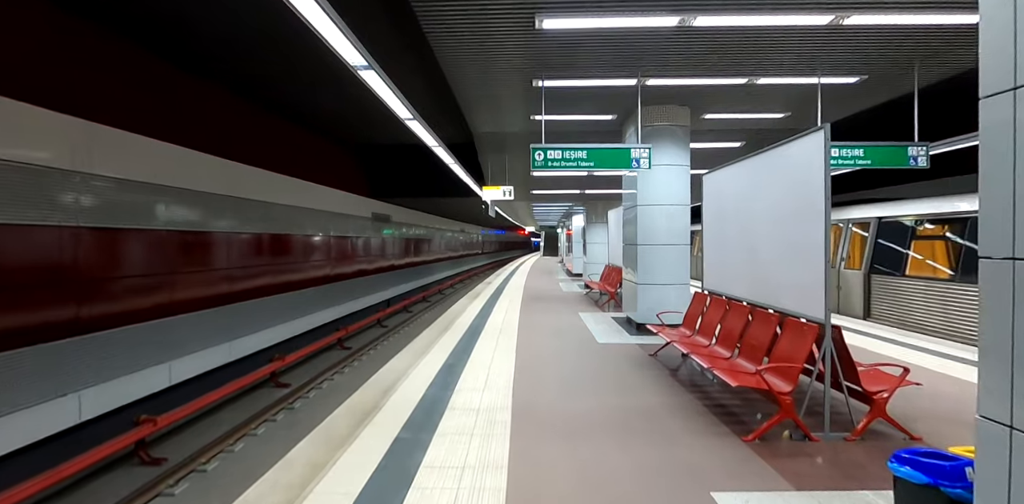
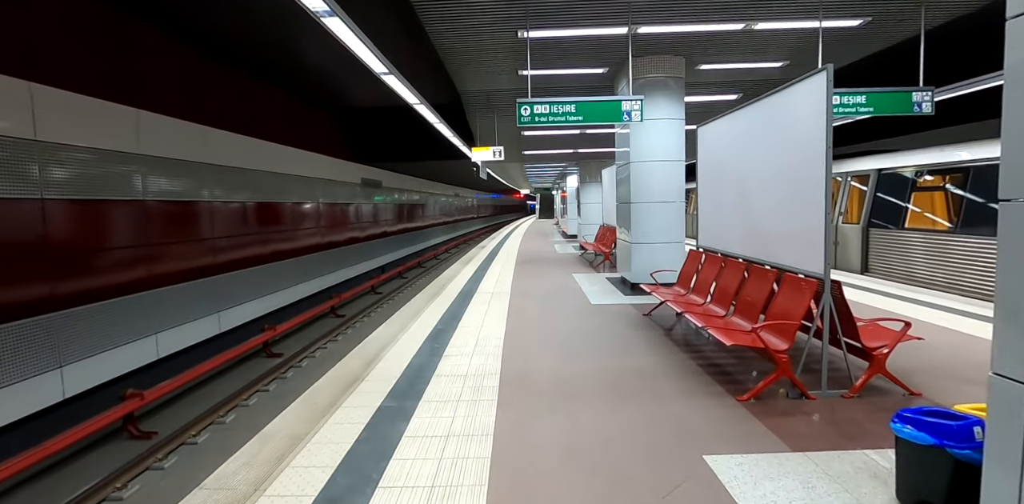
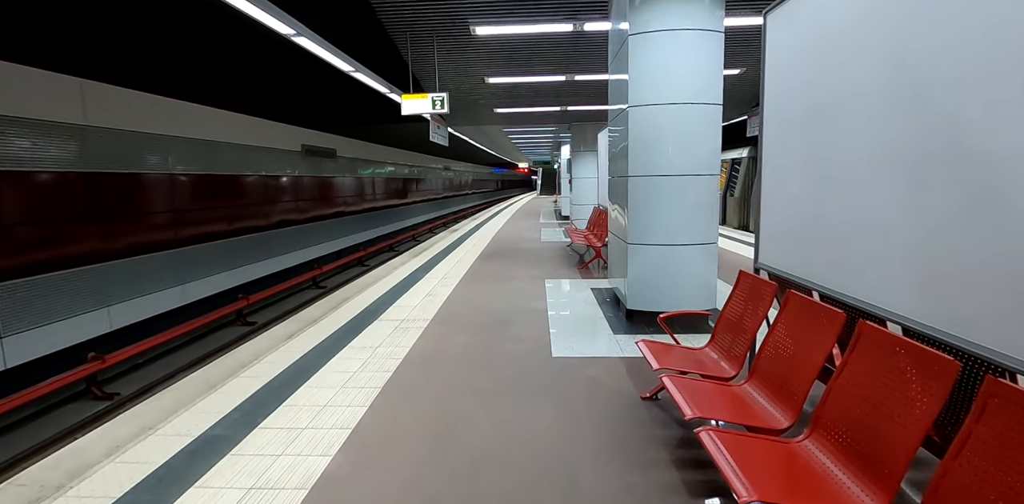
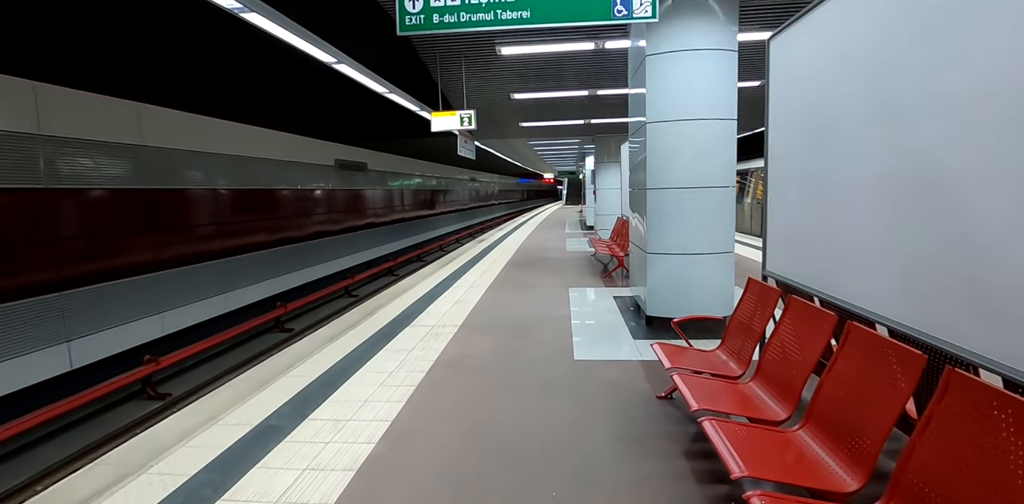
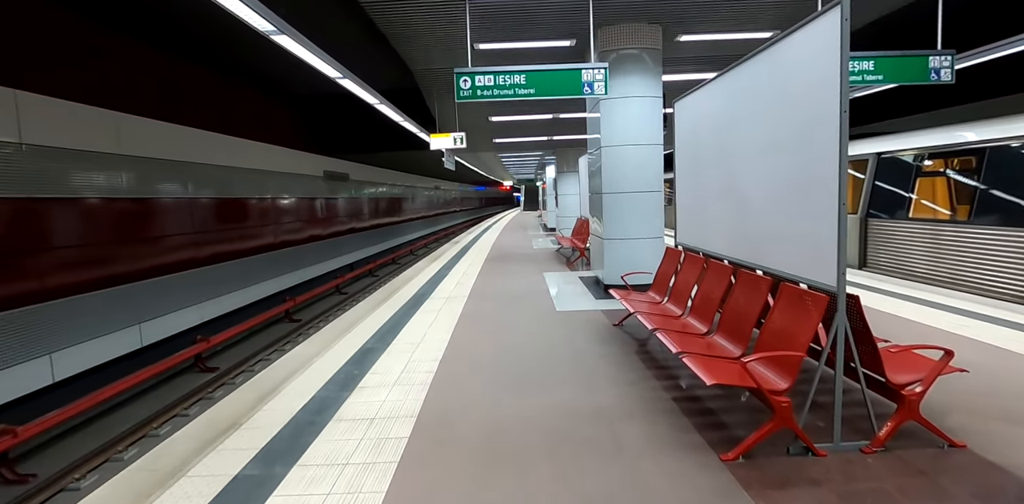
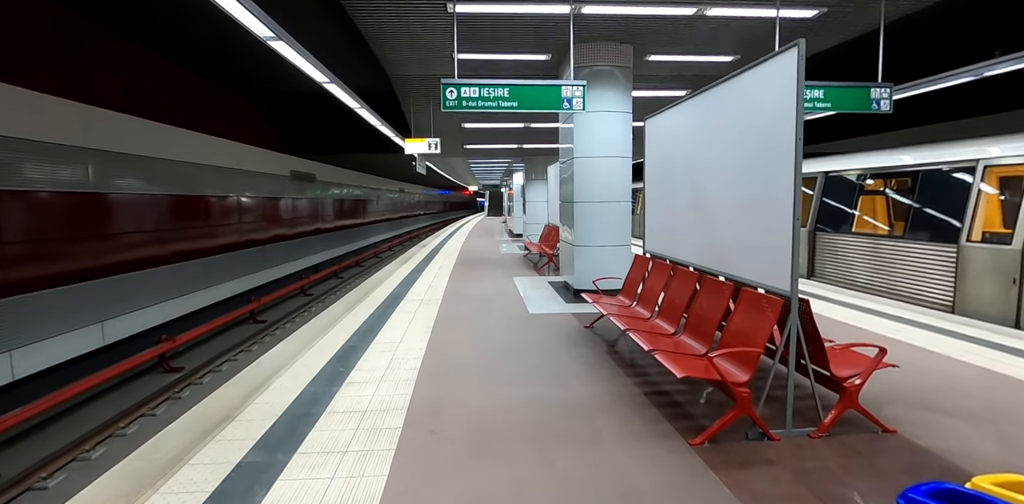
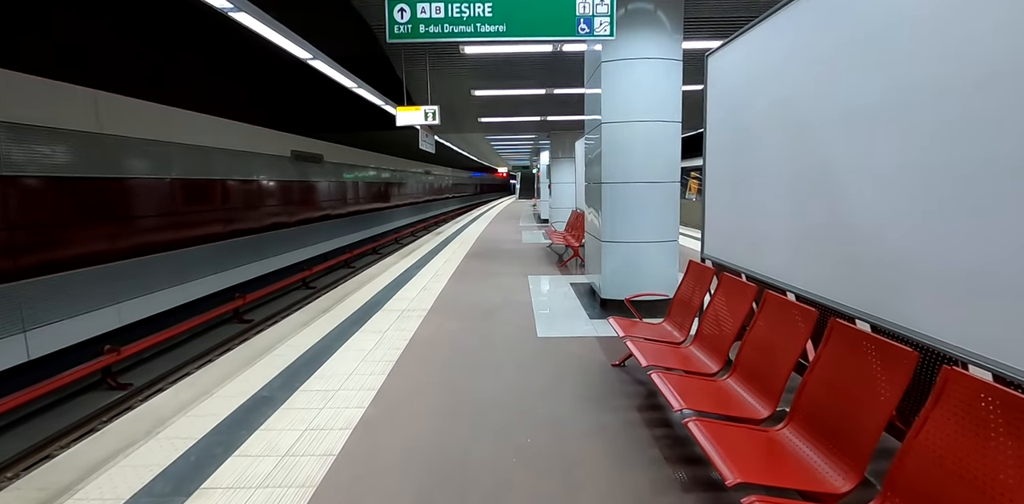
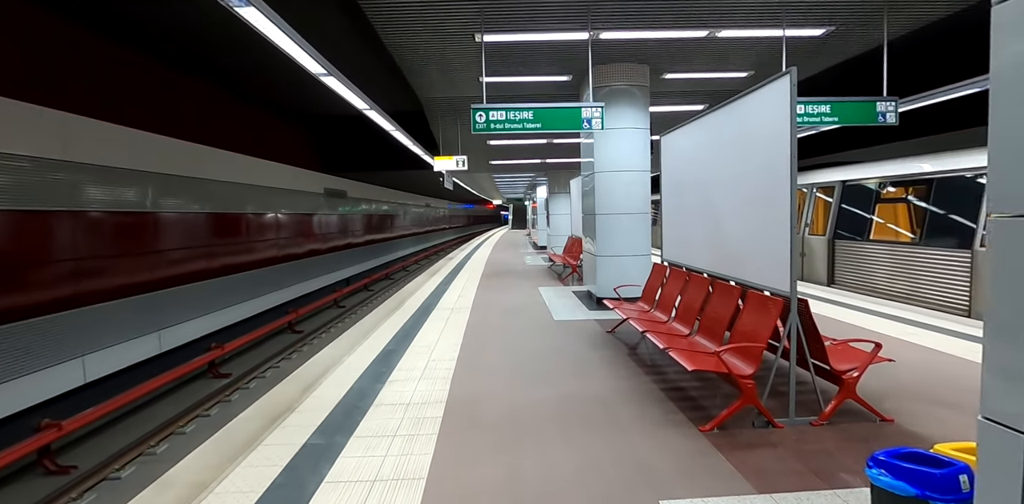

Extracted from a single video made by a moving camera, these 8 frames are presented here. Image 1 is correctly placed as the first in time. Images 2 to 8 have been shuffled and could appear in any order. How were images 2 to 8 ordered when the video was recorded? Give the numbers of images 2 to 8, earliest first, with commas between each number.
2, 8, 6, 5, 7, 4, 3
